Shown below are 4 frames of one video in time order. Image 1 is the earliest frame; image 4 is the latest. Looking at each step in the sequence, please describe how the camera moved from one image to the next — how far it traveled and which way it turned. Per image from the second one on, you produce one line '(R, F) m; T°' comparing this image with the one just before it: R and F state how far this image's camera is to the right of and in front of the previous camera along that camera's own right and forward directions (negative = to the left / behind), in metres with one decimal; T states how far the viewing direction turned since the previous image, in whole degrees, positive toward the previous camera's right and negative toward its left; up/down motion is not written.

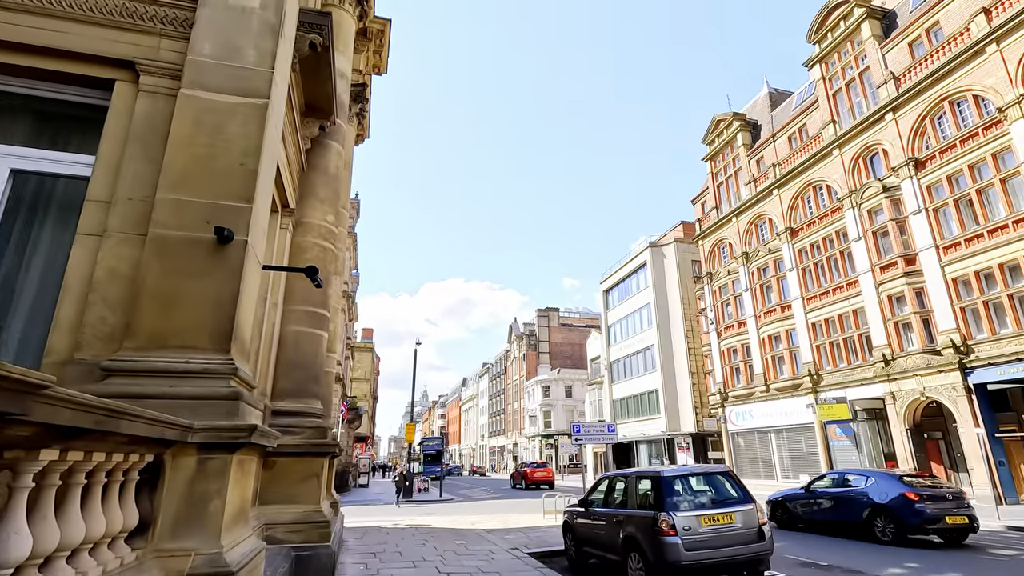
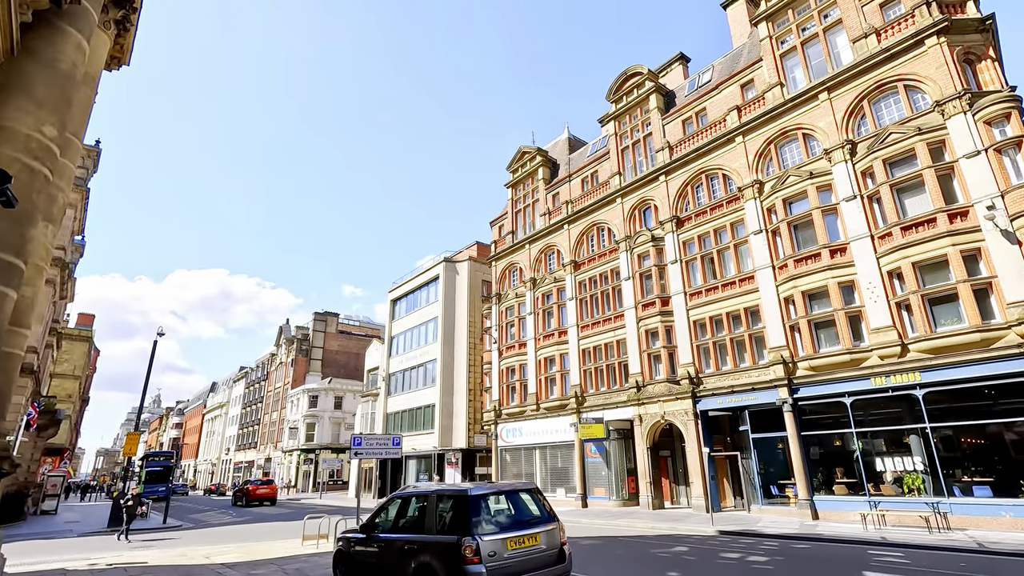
(-0.3, +1.2) m; +23°
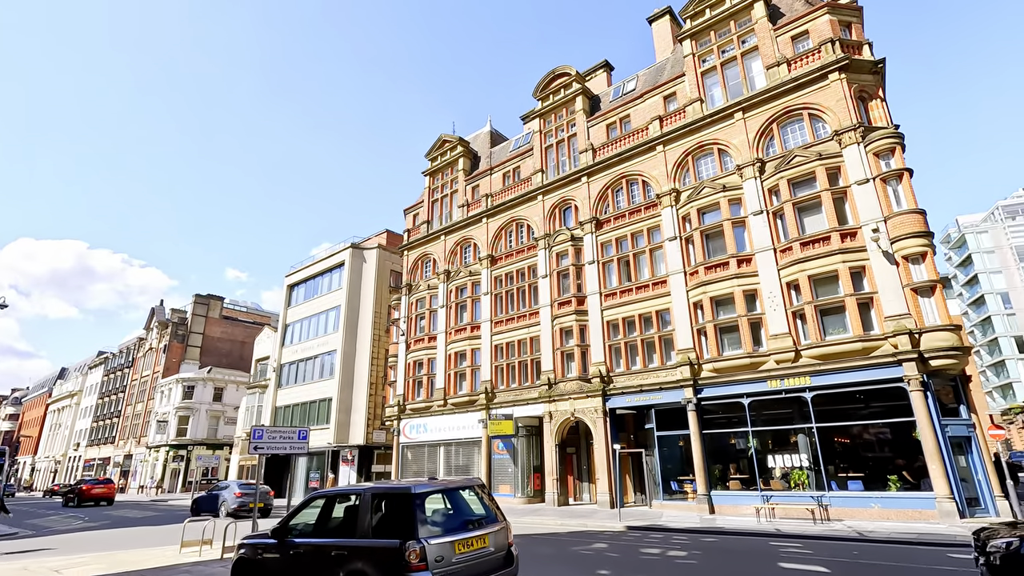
(-0.7, +0.7) m; +11°
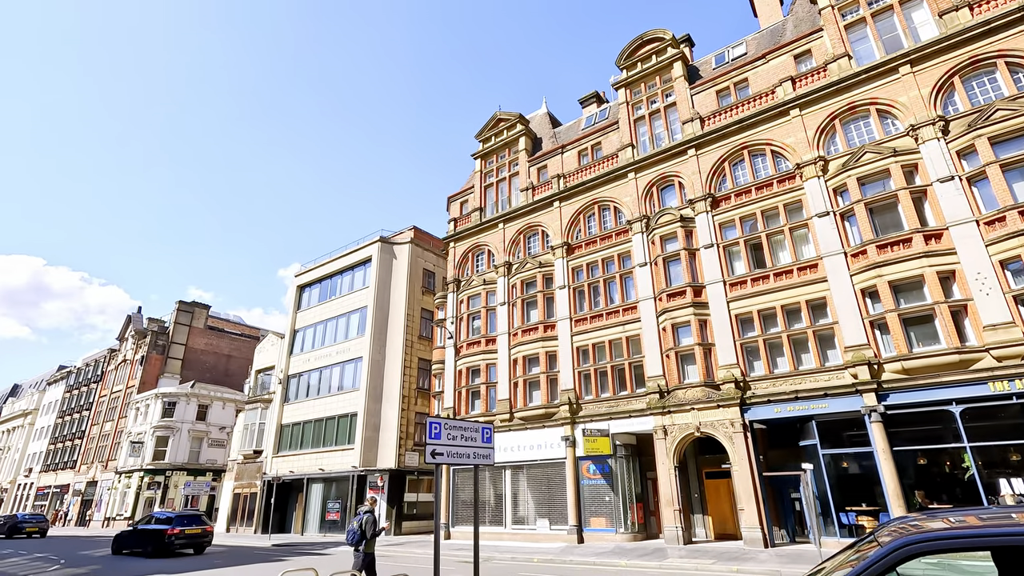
(-5.0, +4.6) m; +3°
